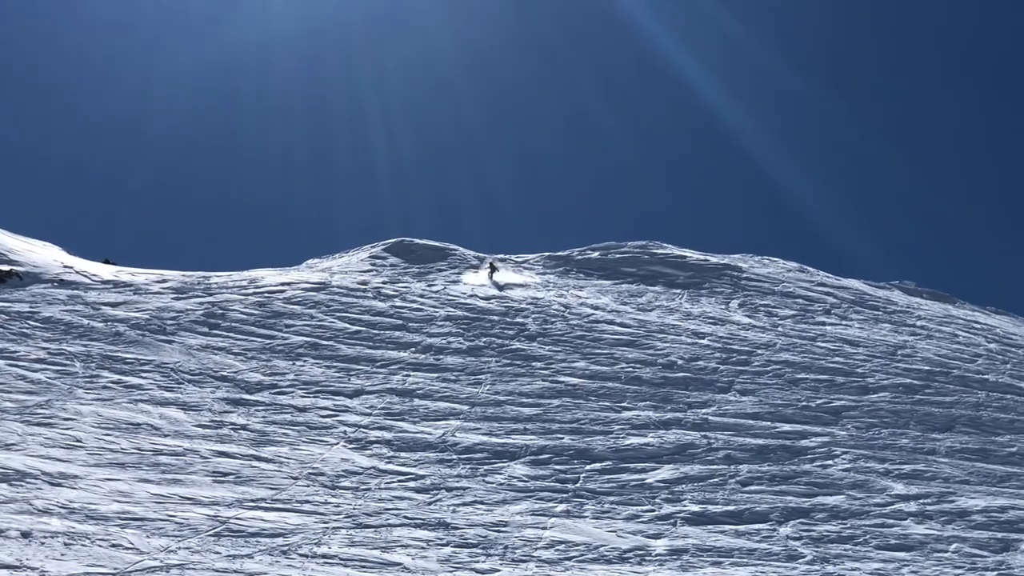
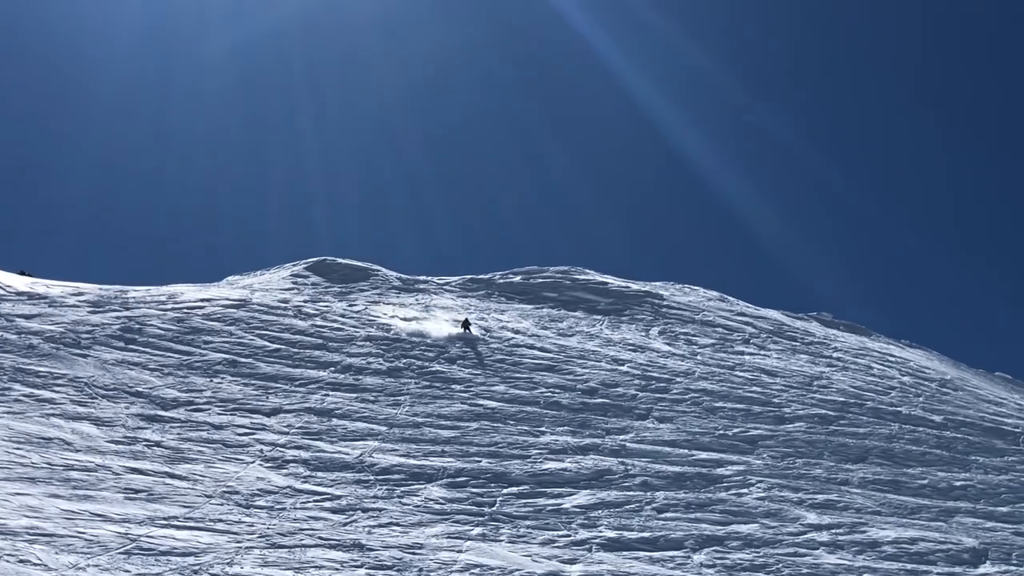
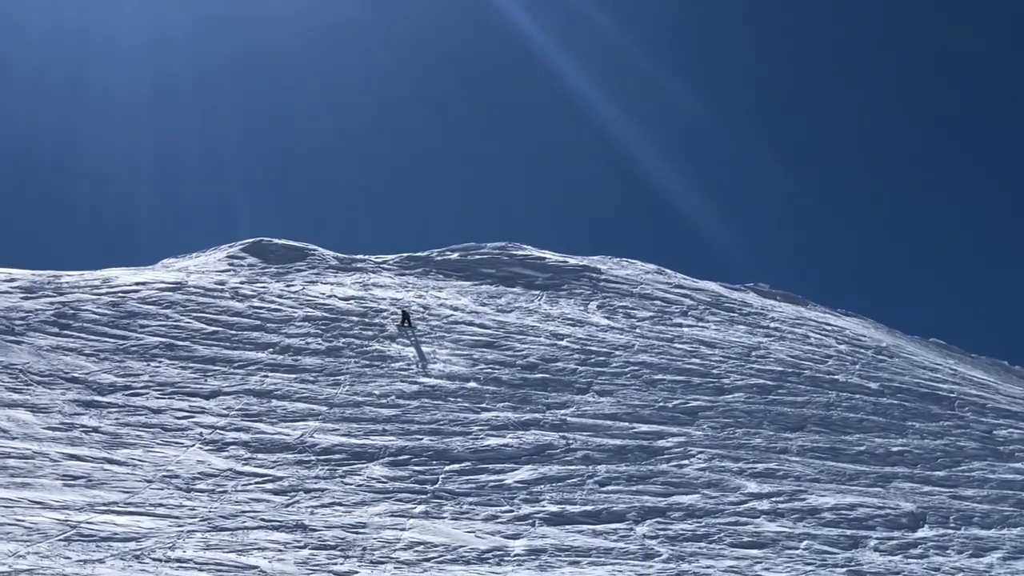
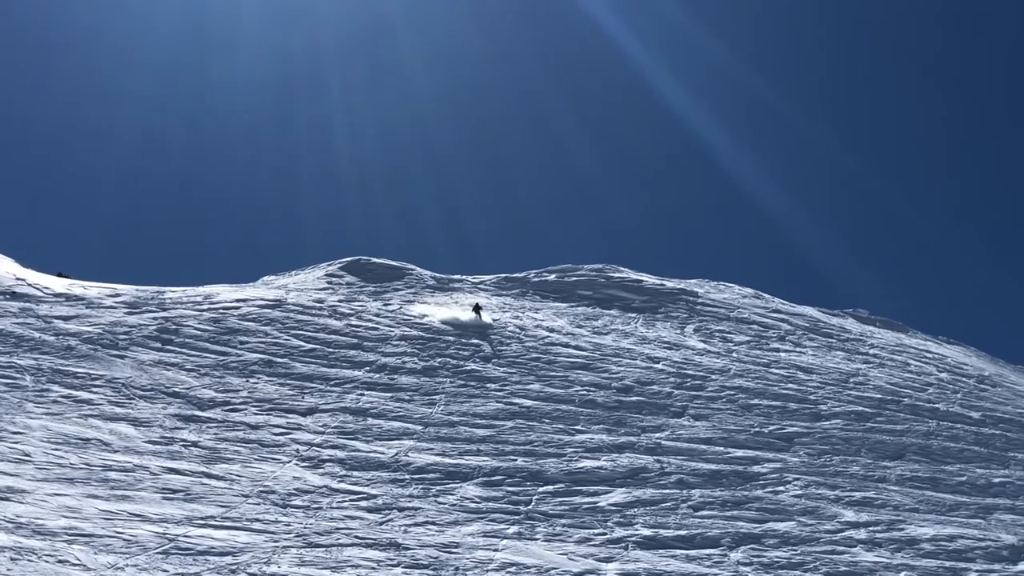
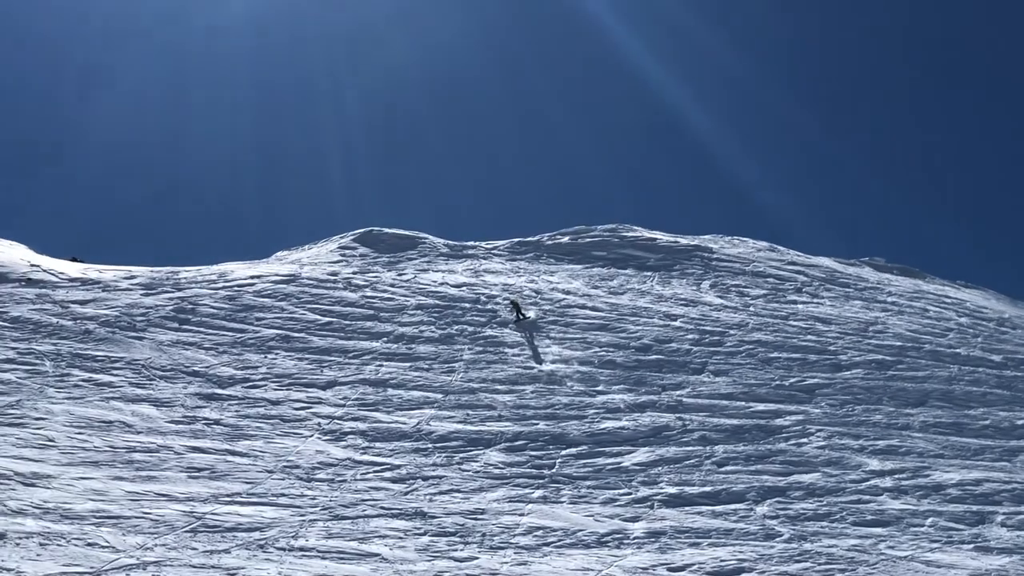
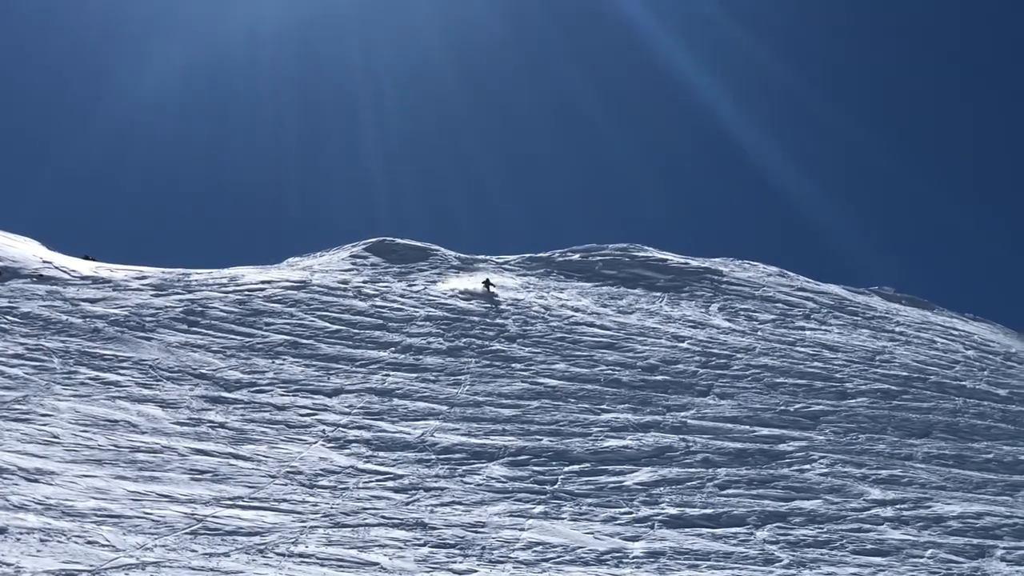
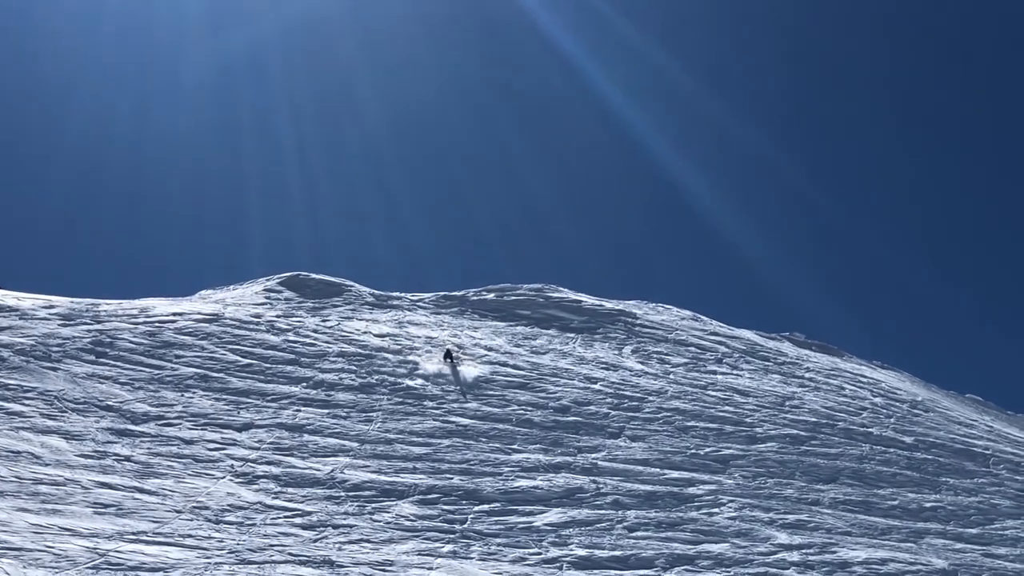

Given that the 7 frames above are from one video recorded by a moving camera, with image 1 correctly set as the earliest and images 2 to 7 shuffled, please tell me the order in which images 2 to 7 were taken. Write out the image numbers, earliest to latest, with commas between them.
6, 4, 2, 7, 3, 5
